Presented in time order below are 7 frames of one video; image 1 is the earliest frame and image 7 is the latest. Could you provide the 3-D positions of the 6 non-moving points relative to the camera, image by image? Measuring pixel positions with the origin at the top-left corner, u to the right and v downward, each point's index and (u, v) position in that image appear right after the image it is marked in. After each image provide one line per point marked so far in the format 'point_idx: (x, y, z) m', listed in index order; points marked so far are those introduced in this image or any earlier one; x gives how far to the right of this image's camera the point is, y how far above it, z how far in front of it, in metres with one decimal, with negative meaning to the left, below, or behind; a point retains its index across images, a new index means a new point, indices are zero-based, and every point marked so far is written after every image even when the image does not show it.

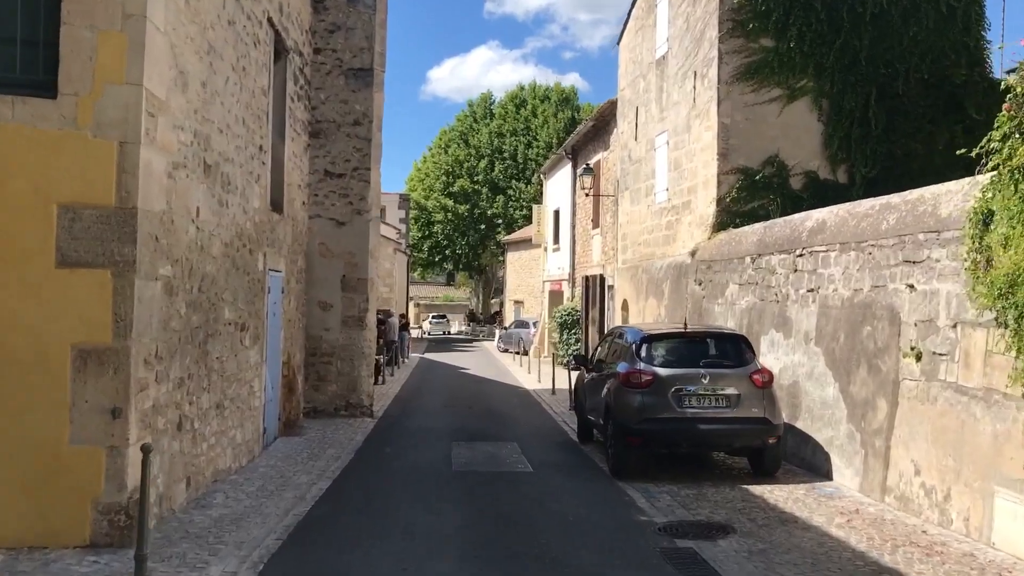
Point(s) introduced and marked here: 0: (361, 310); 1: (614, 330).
0: (-2.3, -0.3, +13.8) m
1: (+1.3, -0.6, +11.3) m
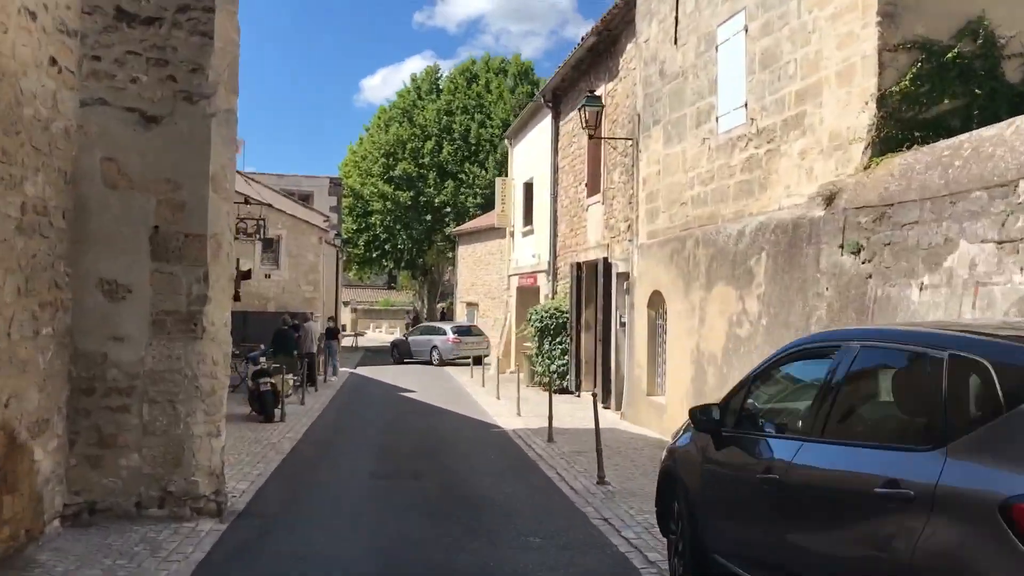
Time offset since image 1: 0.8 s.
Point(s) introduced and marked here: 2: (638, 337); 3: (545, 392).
0: (-2.4, -0.1, +6.7) m
1: (+1.4, -0.3, +4.4) m
2: (+1.8, -0.7, +13.4) m
3: (+0.7, -2.1, +18.4) m
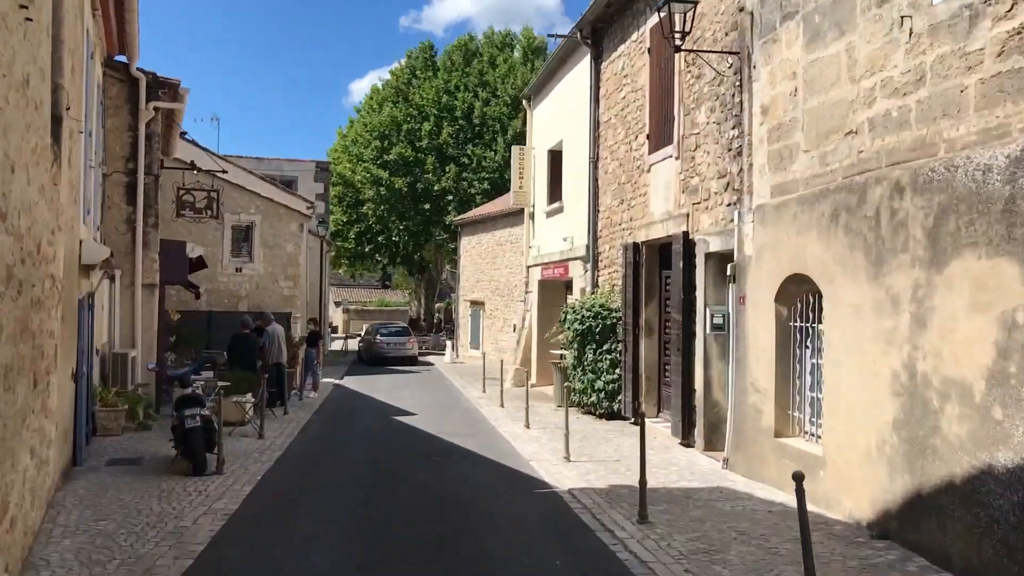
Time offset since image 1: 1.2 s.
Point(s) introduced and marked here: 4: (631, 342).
0: (-1.8, +0.1, +2.2) m
1: (+1.9, -0.1, -0.1) m
2: (+2.3, -0.6, +8.9) m
3: (+1.1, -2.0, +13.9) m
4: (+1.7, -0.8, +12.8) m
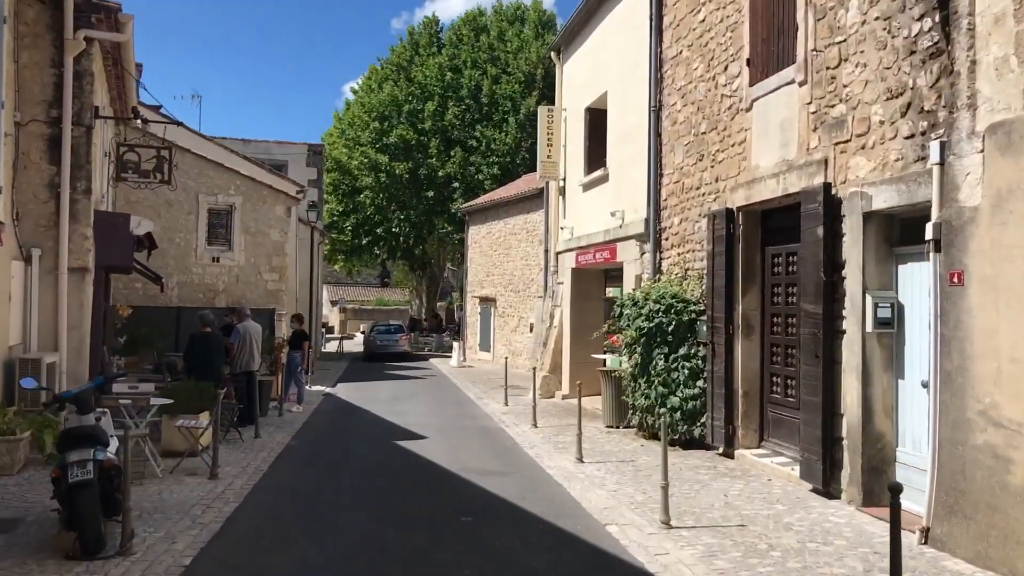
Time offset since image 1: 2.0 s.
0: (-1.3, +0.3, -1.2) m
1: (+2.4, +0.1, -3.5) m
2: (+2.9, -0.4, +5.5) m
3: (+1.6, -1.8, +10.5) m
4: (+2.2, -0.6, +9.4) m
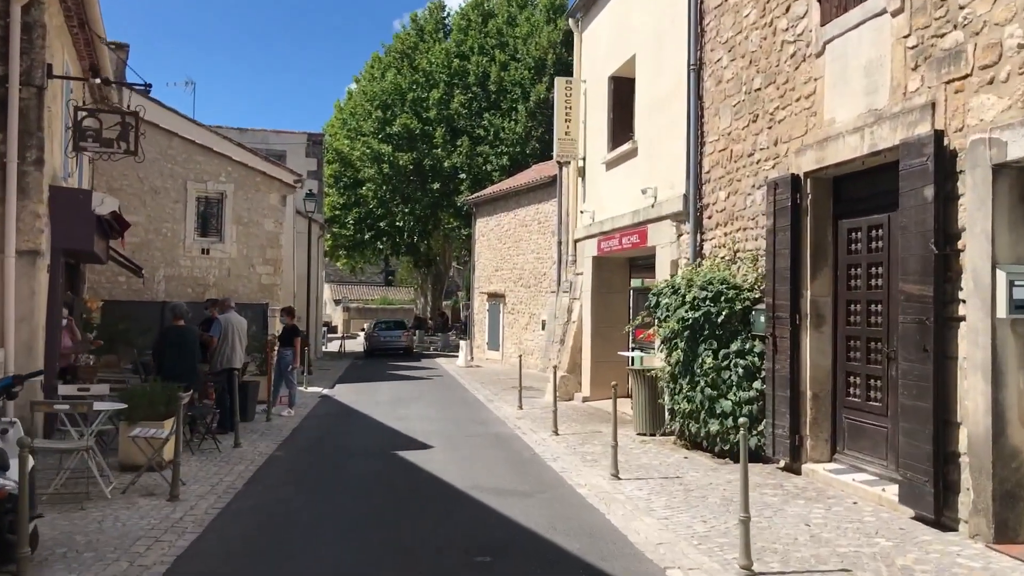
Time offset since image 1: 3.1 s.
0: (-1.2, +0.4, -2.7) m
1: (+2.5, +0.2, -5.0) m
2: (+3.0, -0.2, +3.9) m
3: (+1.8, -1.7, +8.9) m
4: (+2.4, -0.4, +7.8) m
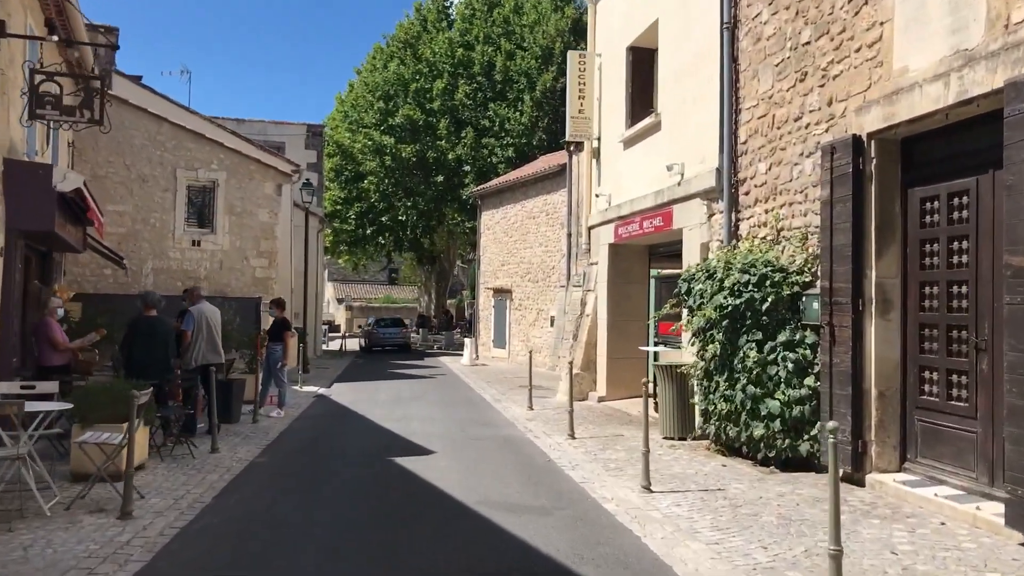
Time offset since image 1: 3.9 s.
0: (-1.1, +0.6, -3.8) m
1: (+2.6, +0.4, -6.2) m
2: (+3.1, -0.1, +2.8) m
3: (+1.9, -1.5, +7.8) m
4: (+2.5, -0.3, +6.7) m
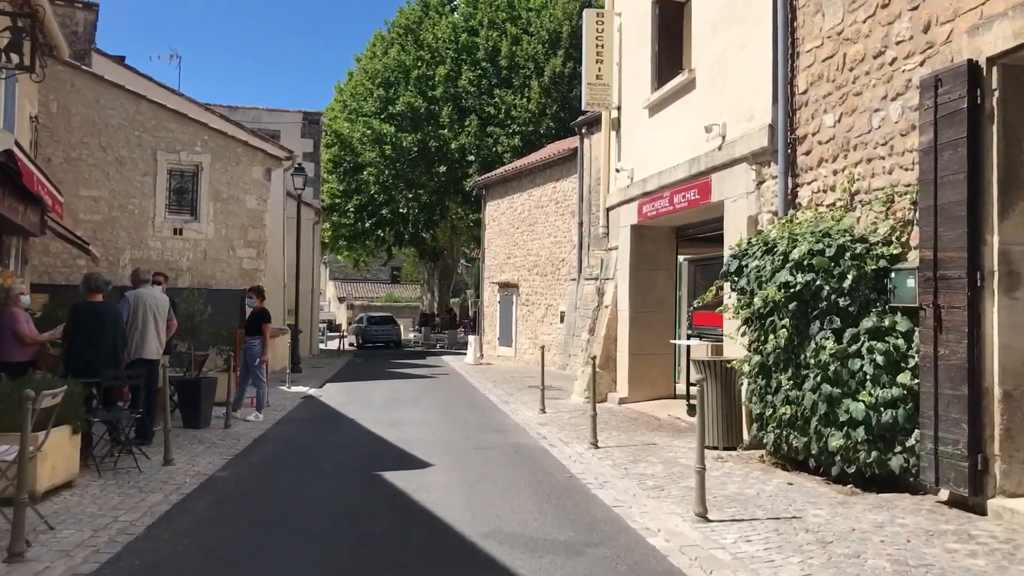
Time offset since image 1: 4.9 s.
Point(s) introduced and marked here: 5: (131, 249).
0: (-1.1, +0.8, -5.3) m
1: (+2.6, +0.6, -7.7) m
2: (+3.2, +0.1, +1.3) m
3: (+2.0, -1.3, +6.3) m
4: (+2.6, -0.1, +5.2) m
5: (-7.5, +0.8, +17.7) m
